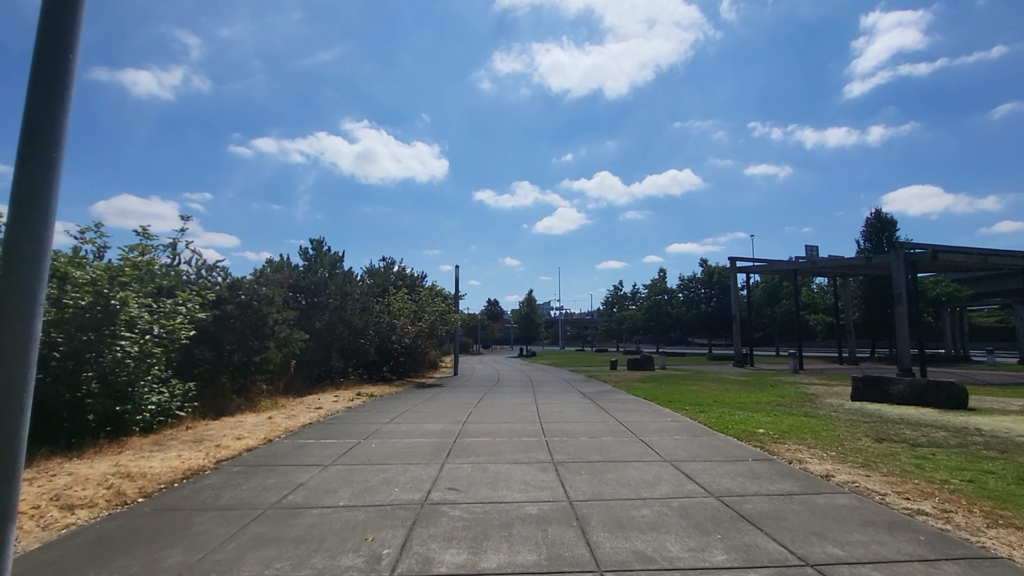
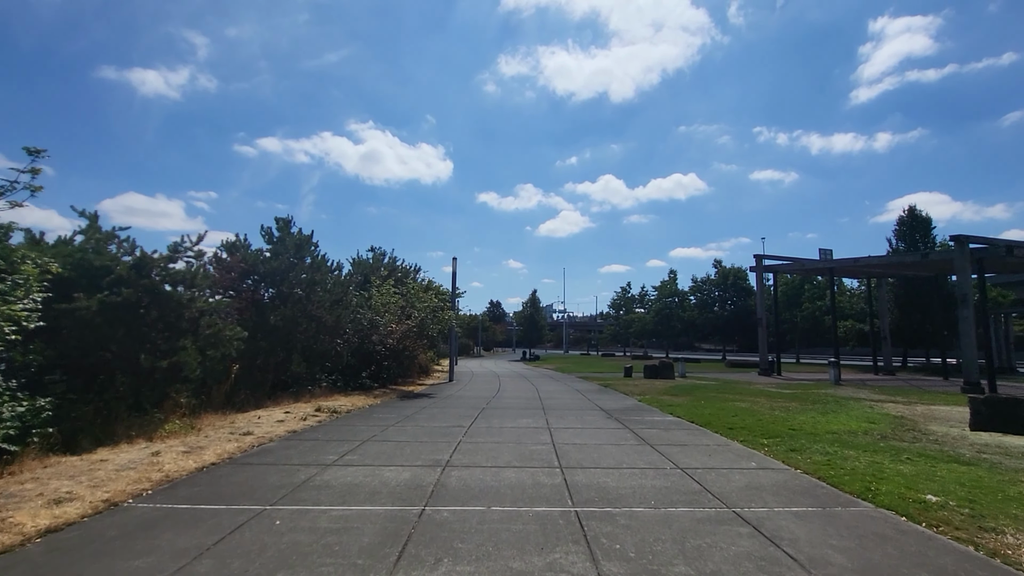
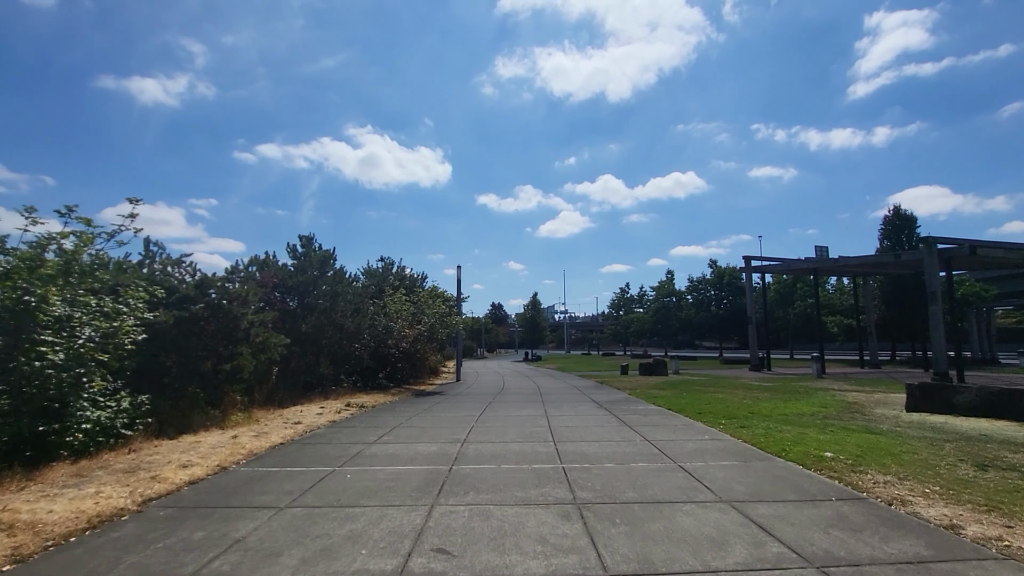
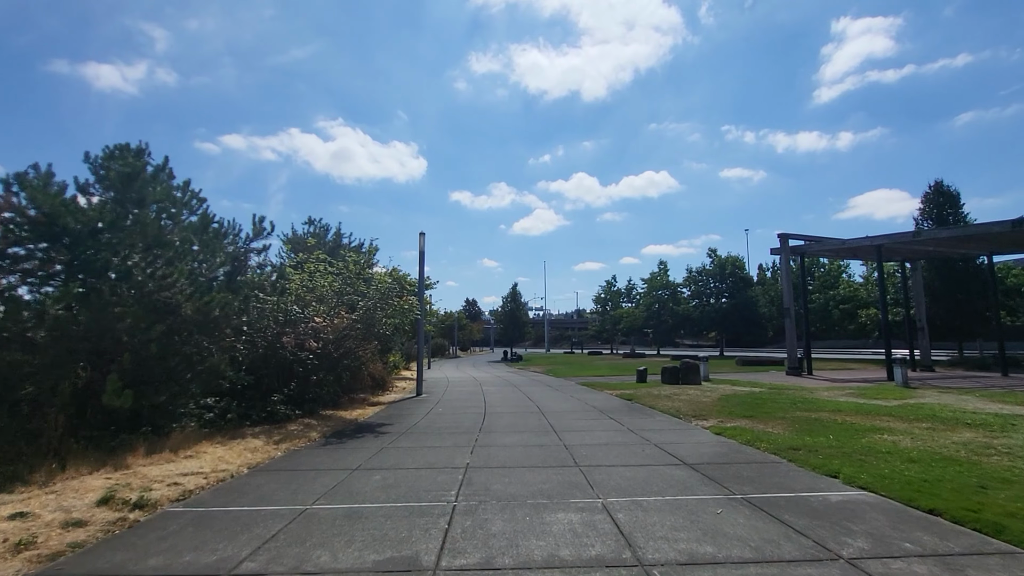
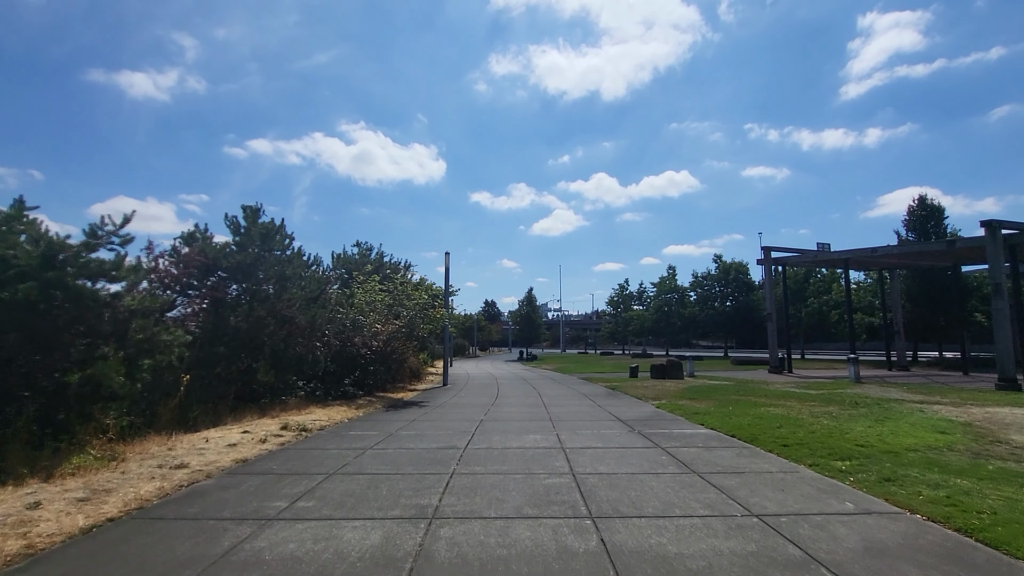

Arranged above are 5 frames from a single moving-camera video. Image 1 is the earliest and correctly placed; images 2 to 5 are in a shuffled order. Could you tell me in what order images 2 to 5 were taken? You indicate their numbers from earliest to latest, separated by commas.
3, 2, 5, 4
